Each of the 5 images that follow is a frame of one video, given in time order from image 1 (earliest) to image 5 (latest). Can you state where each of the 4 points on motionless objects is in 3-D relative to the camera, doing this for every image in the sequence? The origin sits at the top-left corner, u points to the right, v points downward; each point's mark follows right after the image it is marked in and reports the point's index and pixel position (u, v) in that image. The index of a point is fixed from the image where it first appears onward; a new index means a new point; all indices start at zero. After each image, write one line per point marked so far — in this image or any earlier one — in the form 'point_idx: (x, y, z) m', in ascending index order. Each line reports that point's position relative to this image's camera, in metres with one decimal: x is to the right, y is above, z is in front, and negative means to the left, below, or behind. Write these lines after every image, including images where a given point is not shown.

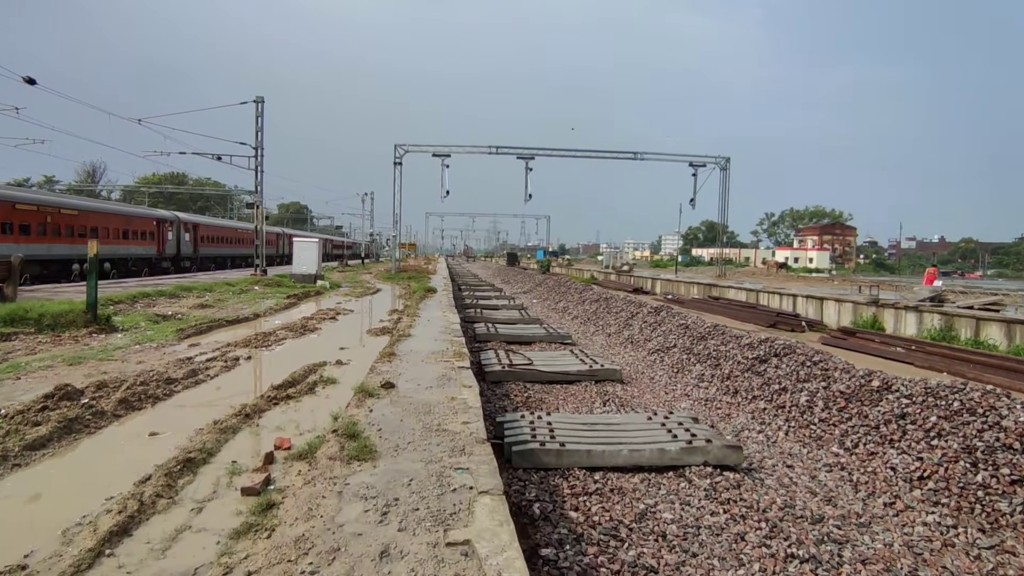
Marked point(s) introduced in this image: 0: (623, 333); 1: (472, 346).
0: (+3.0, -1.2, +15.5) m
1: (-0.9, -1.4, +13.4) m
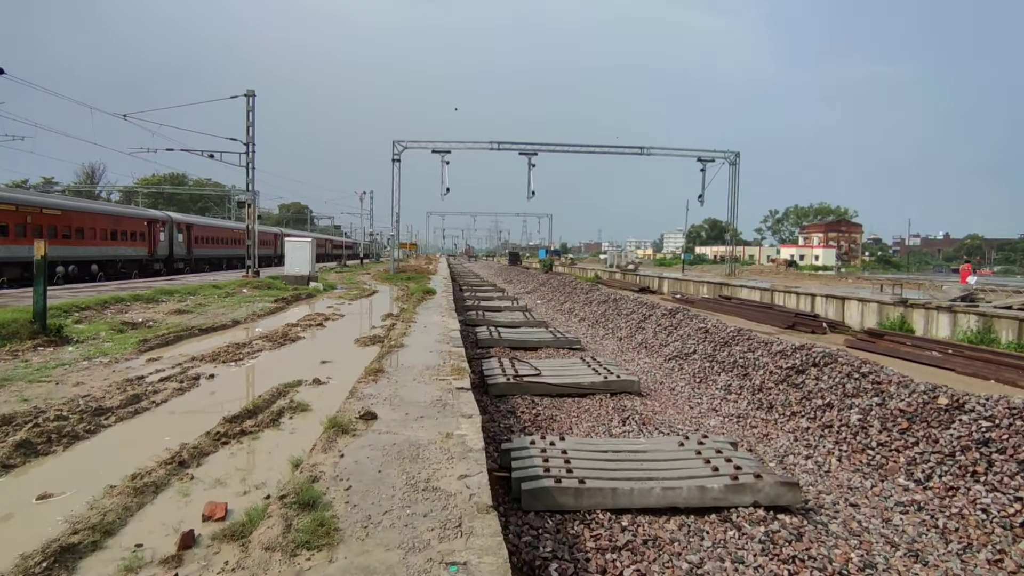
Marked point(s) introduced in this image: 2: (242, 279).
0: (+3.1, -1.3, +14.4) m
1: (-0.8, -1.4, +12.4) m
2: (-9.1, +0.3, +19.4) m
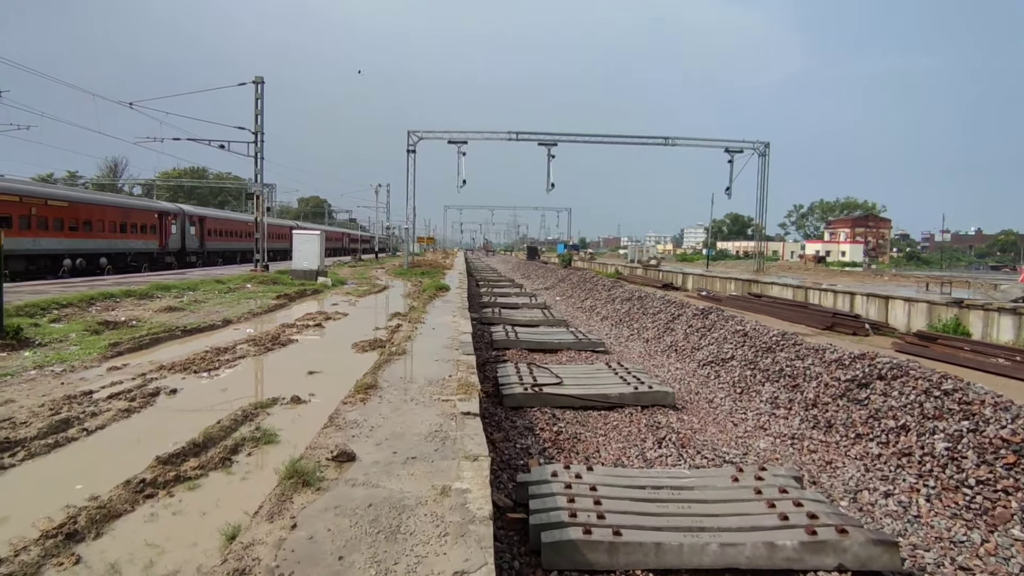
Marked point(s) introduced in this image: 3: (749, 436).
0: (+3.5, -1.2, +13.3) m
1: (-0.5, -1.4, +11.4) m
2: (-8.5, +0.4, +18.6) m
3: (+3.0, -1.9, +7.3) m
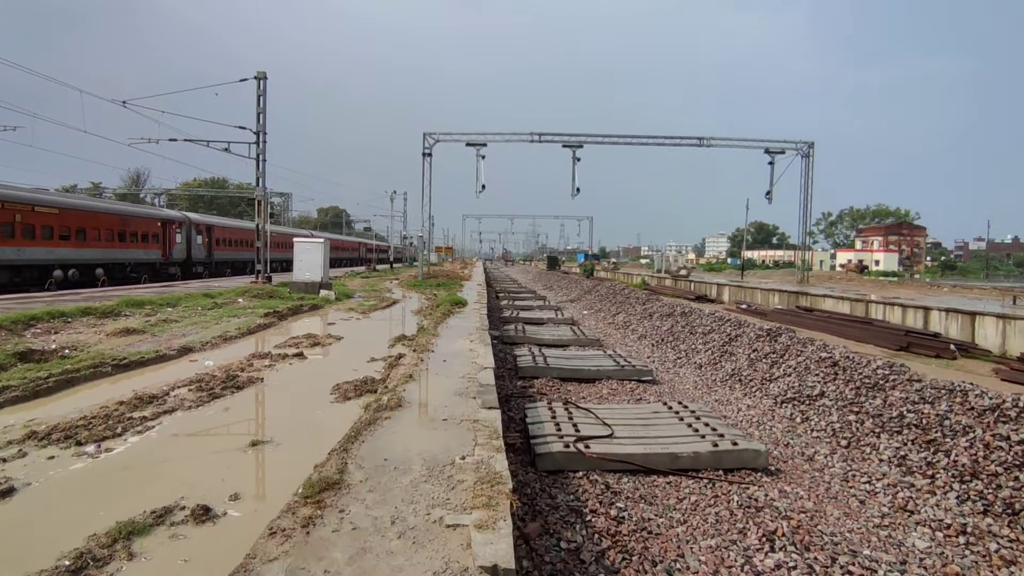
0: (+4.1, -1.5, +11.1) m
1: (0.0, -1.6, +9.3) m
2: (-7.8, 0.0, +16.8) m
3: (+3.4, -2.1, +5.1) m
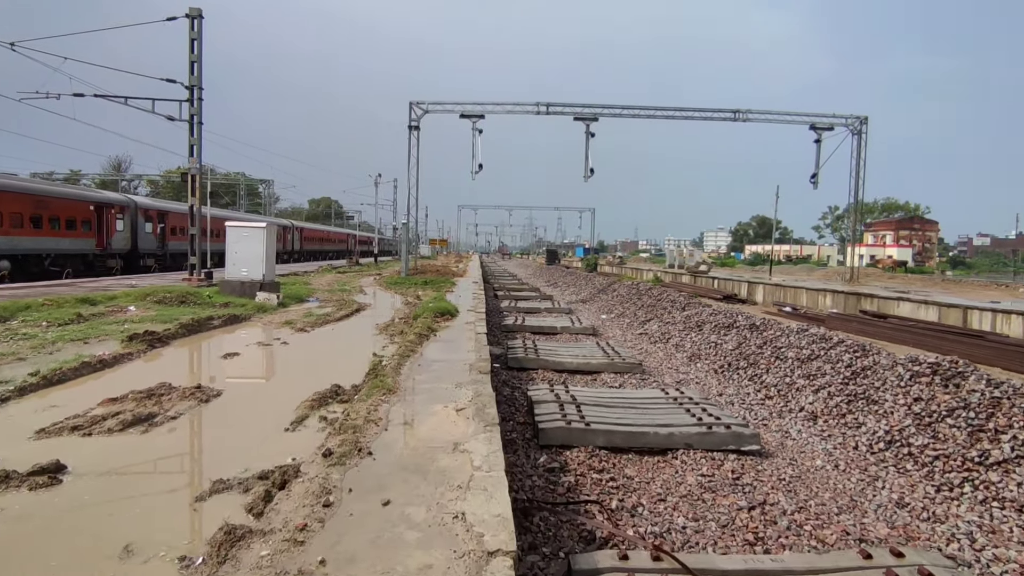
0: (+4.2, -1.6, +6.9) m
1: (+0.2, -1.8, +5.1) m
2: (-7.6, 0.0, +12.5) m
3: (+3.6, -2.3, +0.9) m
